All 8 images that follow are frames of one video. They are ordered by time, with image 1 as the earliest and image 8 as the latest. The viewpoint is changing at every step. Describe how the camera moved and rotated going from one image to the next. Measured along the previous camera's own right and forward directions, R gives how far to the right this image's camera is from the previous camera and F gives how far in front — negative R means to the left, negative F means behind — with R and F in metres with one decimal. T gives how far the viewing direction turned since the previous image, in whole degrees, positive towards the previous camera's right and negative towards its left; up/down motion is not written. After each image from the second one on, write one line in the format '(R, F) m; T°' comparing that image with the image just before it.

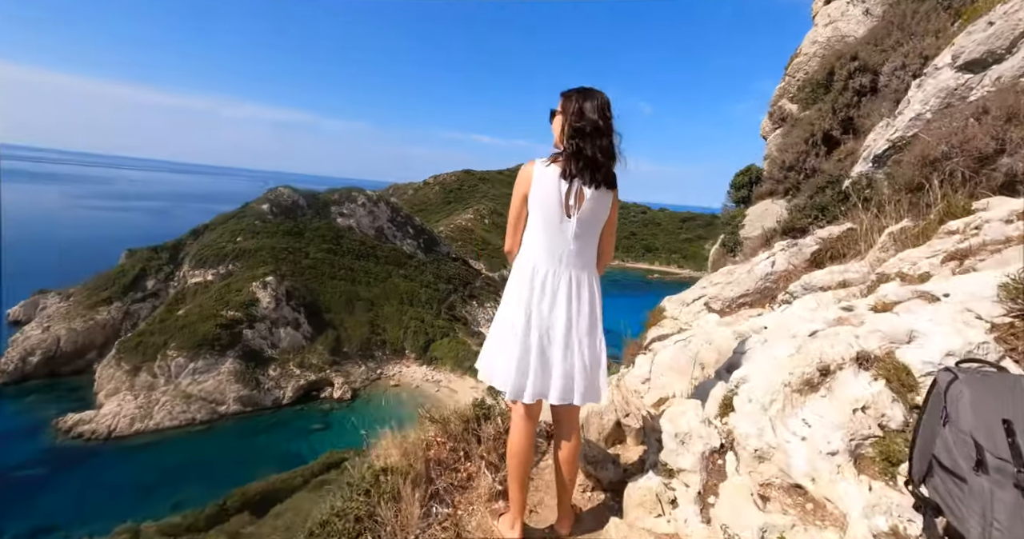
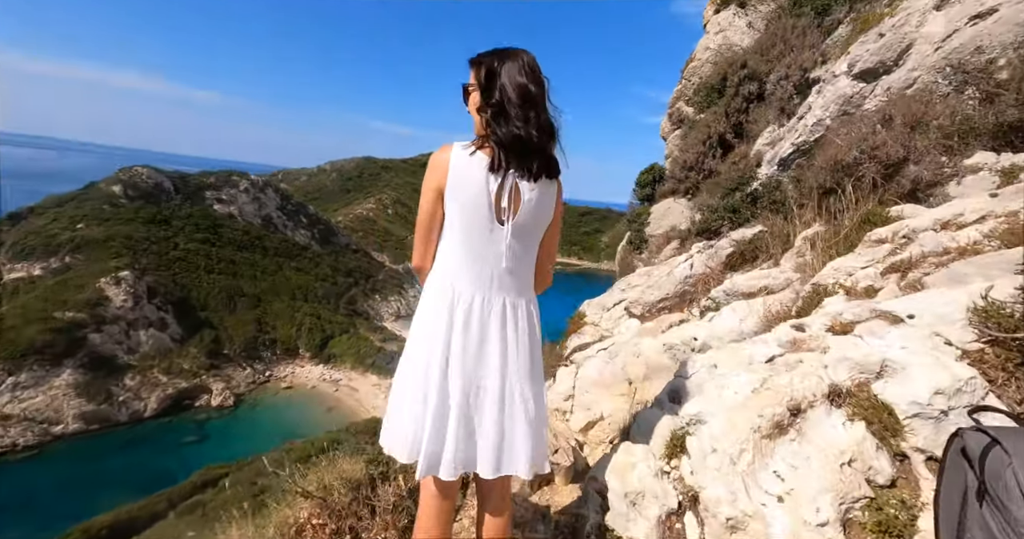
(0.0, +0.9) m; +11°
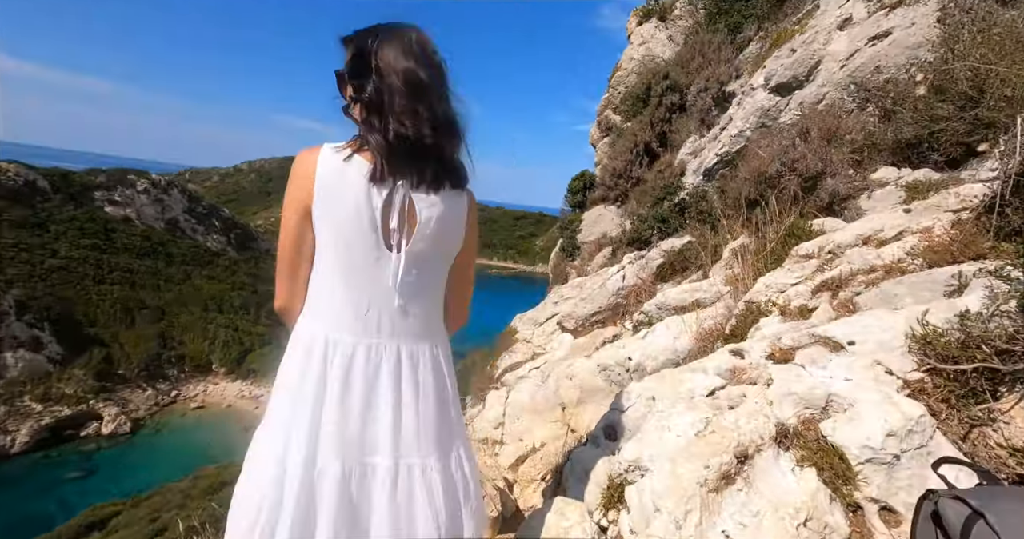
(+0.1, +0.4) m; +7°
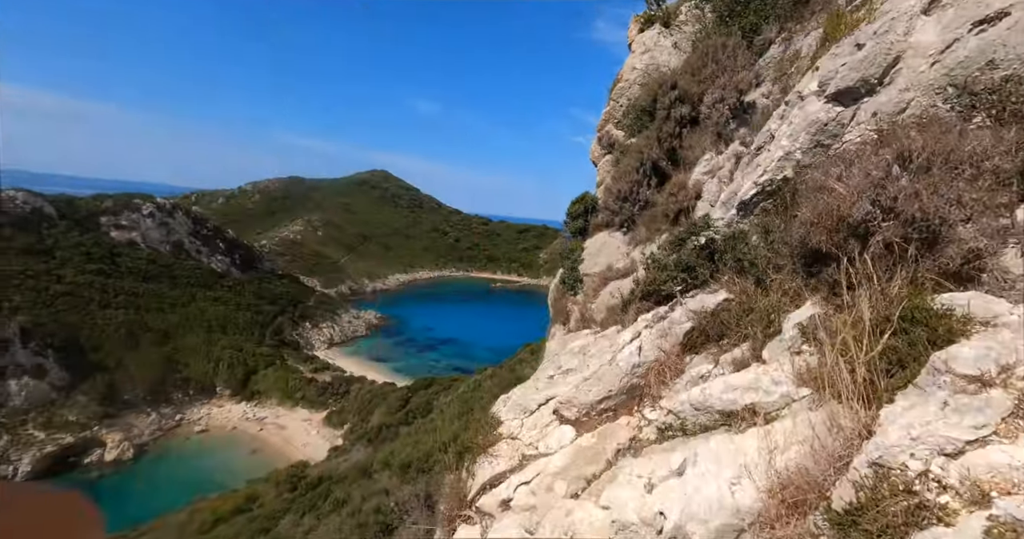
(+0.3, +1.9) m; 0°
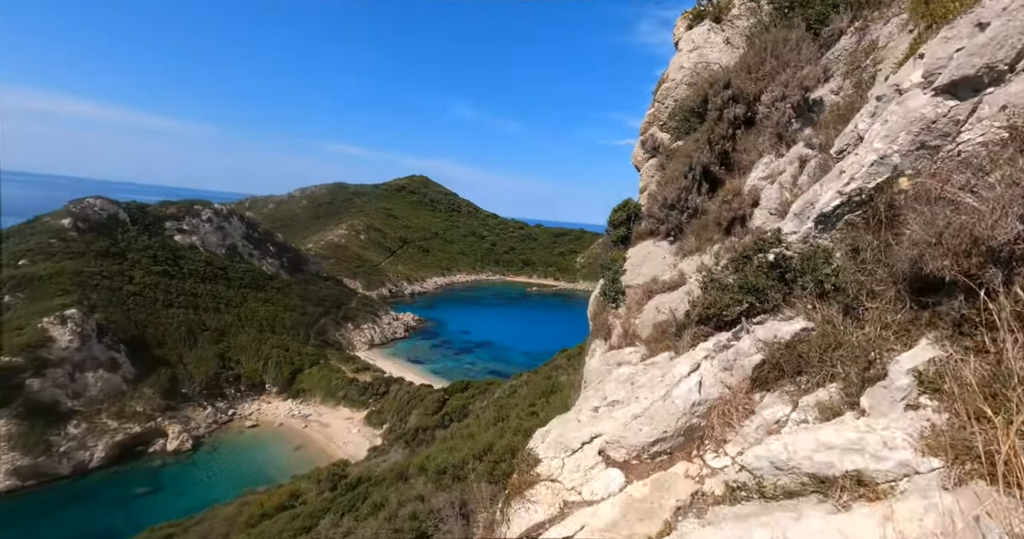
(0.0, +0.7) m; -4°
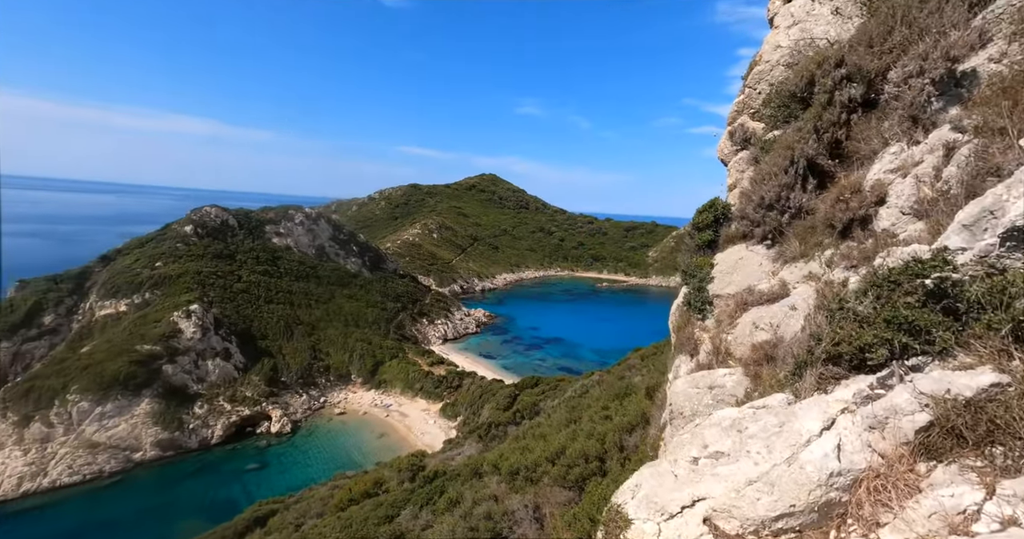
(-0.1, +0.9) m; -7°
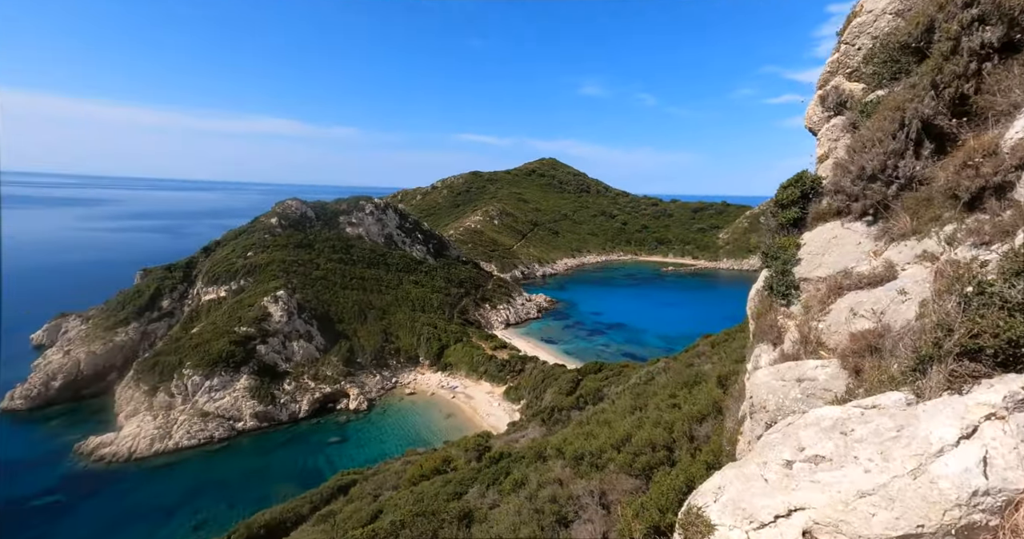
(-0.1, +0.5) m; -7°
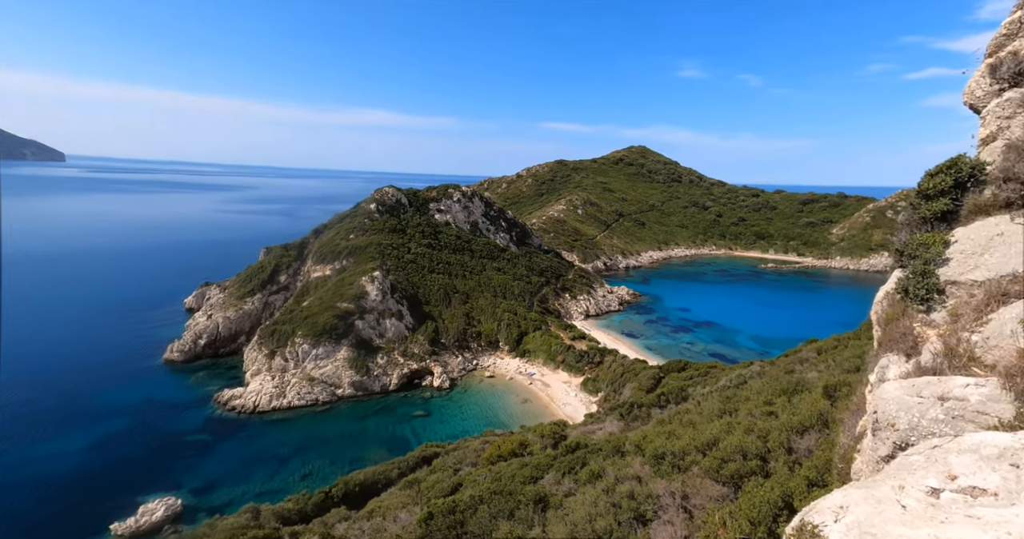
(-0.2, +0.4) m; -9°
